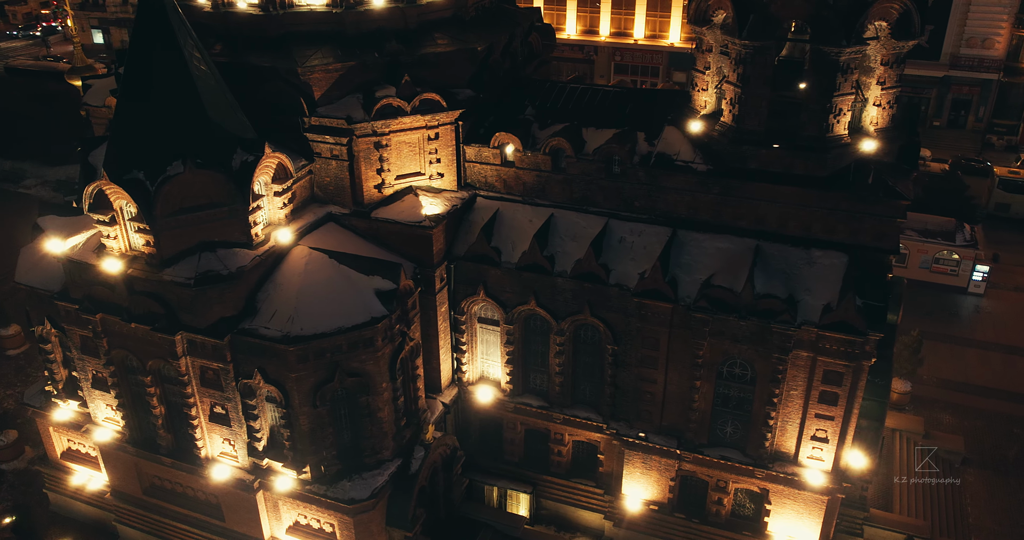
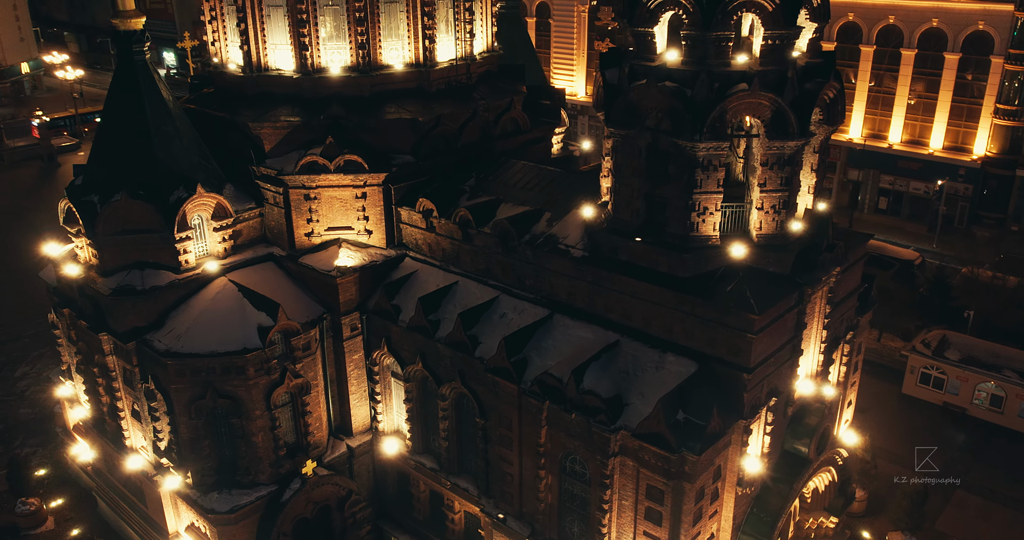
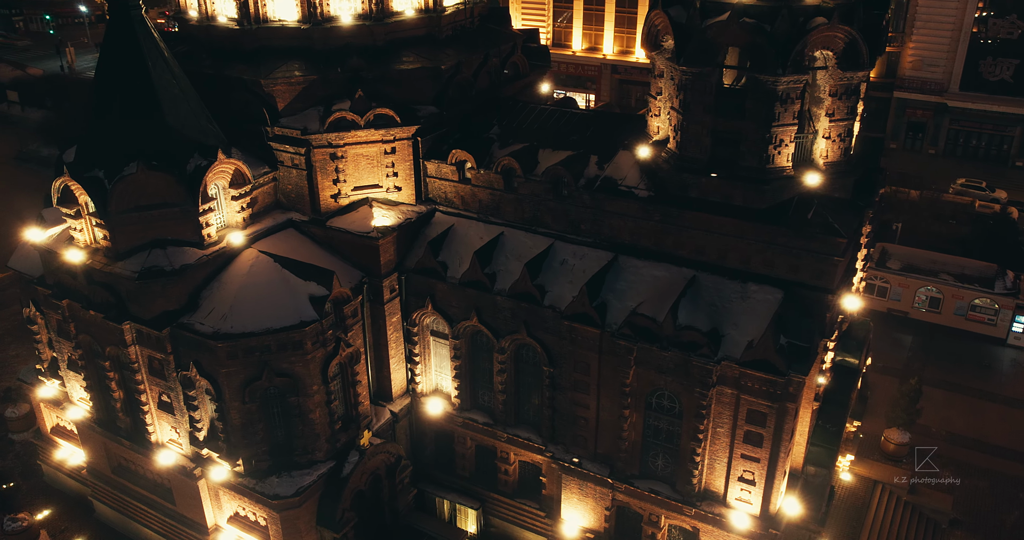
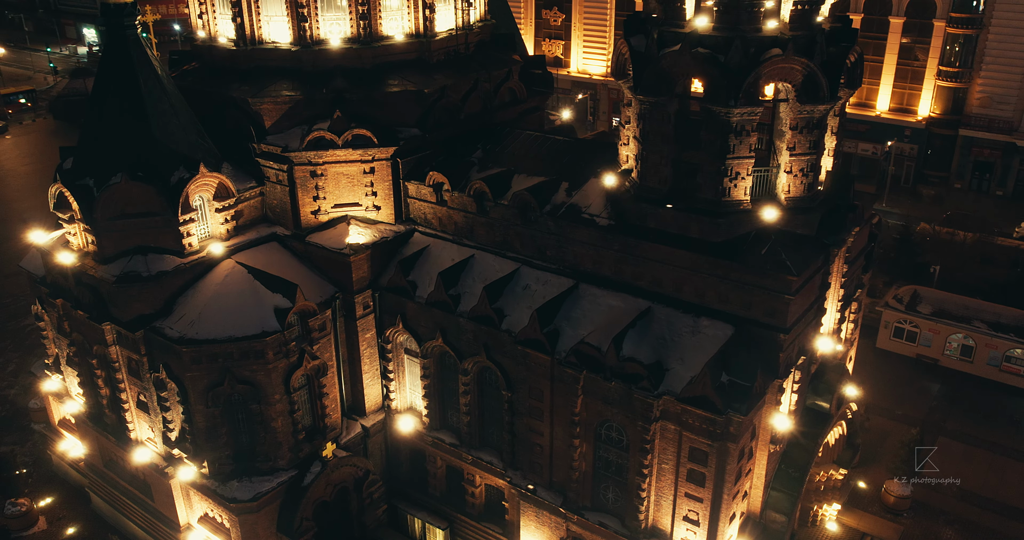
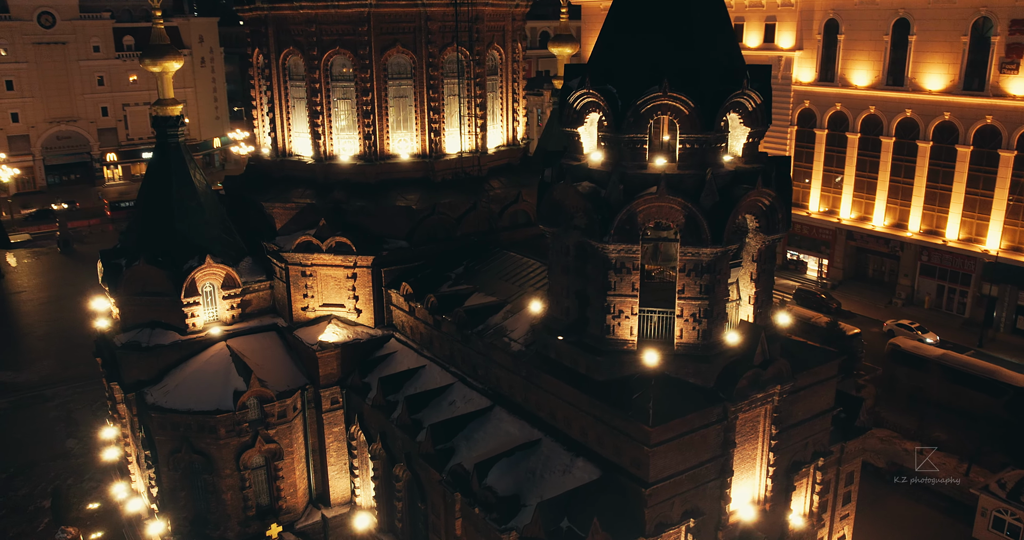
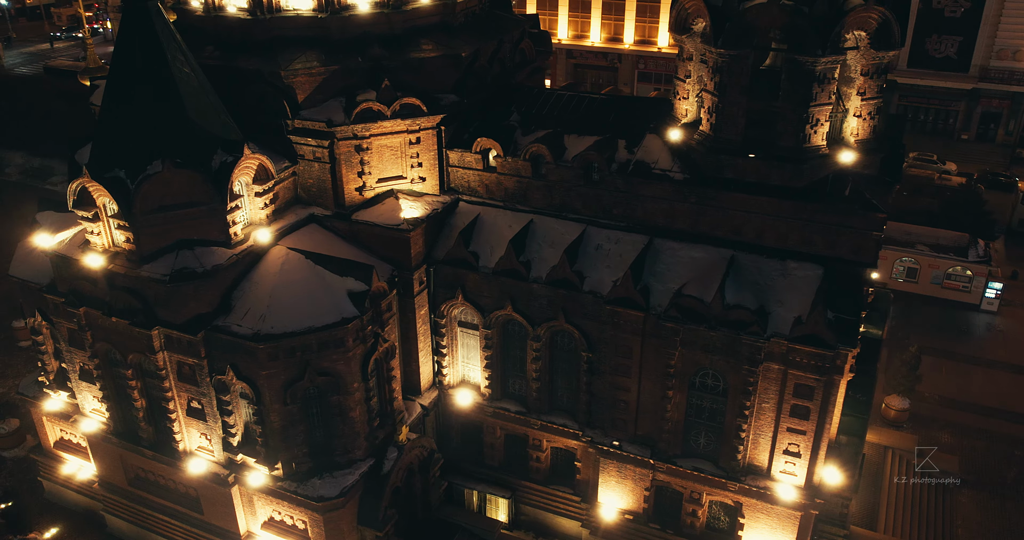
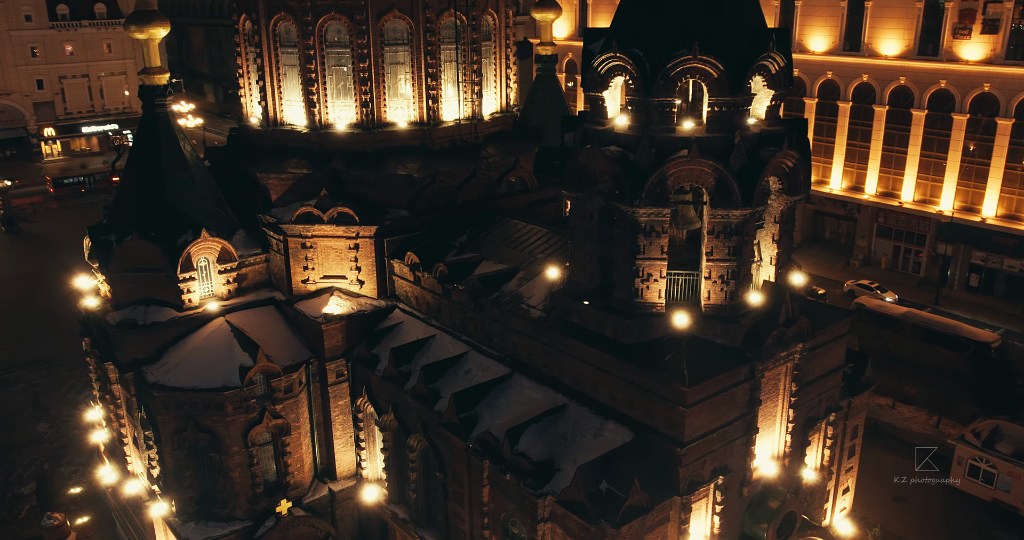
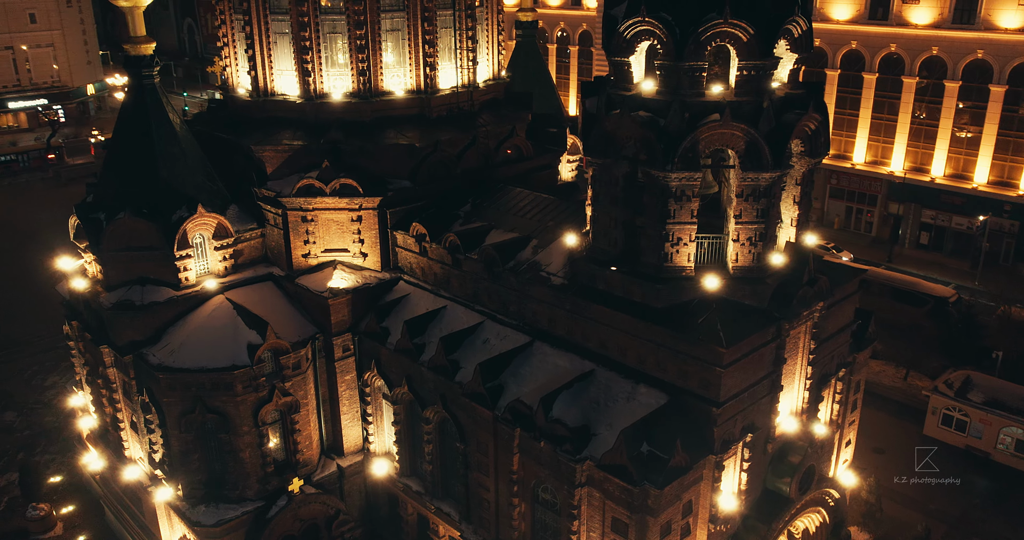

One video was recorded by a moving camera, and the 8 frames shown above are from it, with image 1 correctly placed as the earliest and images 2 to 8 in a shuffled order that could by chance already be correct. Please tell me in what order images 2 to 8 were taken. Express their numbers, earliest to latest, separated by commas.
6, 3, 4, 2, 8, 7, 5
